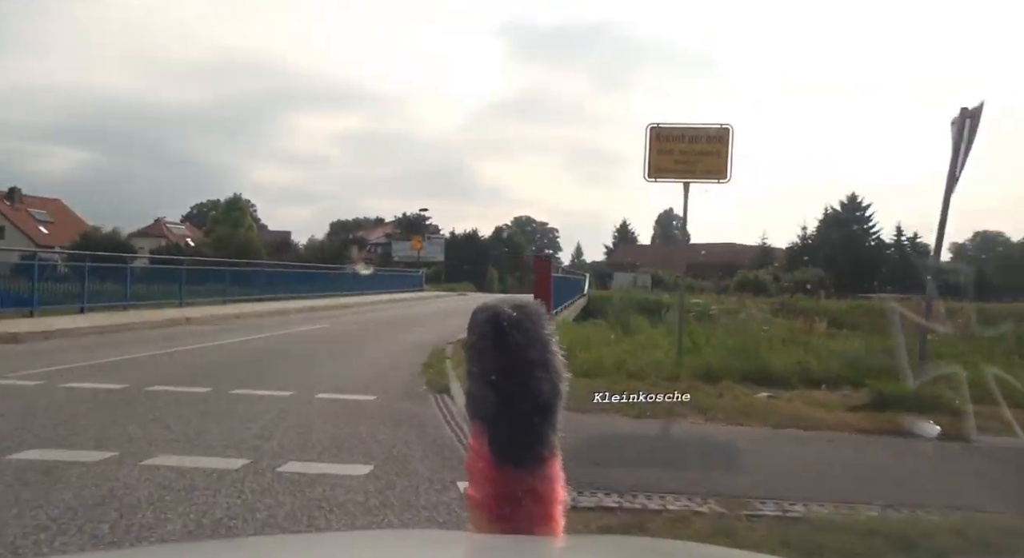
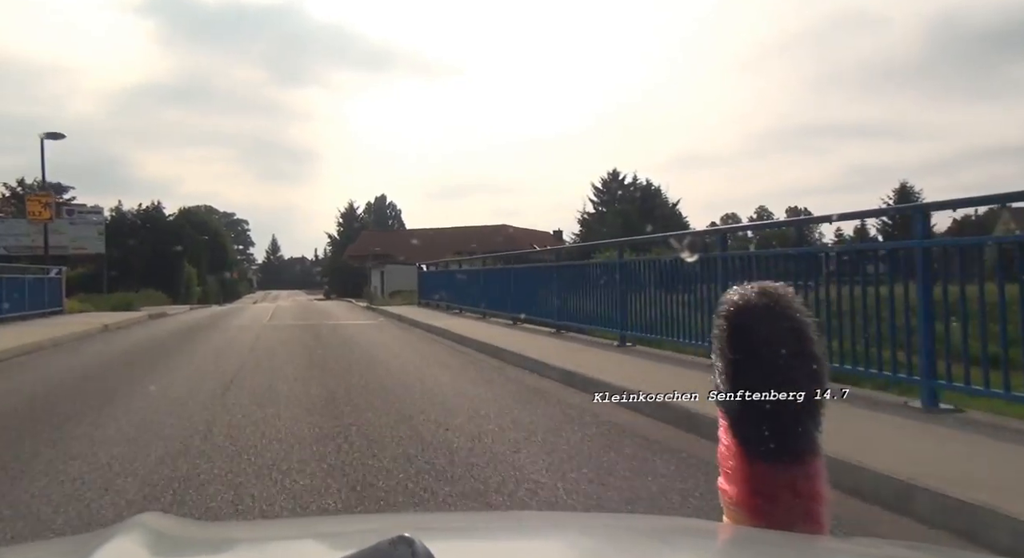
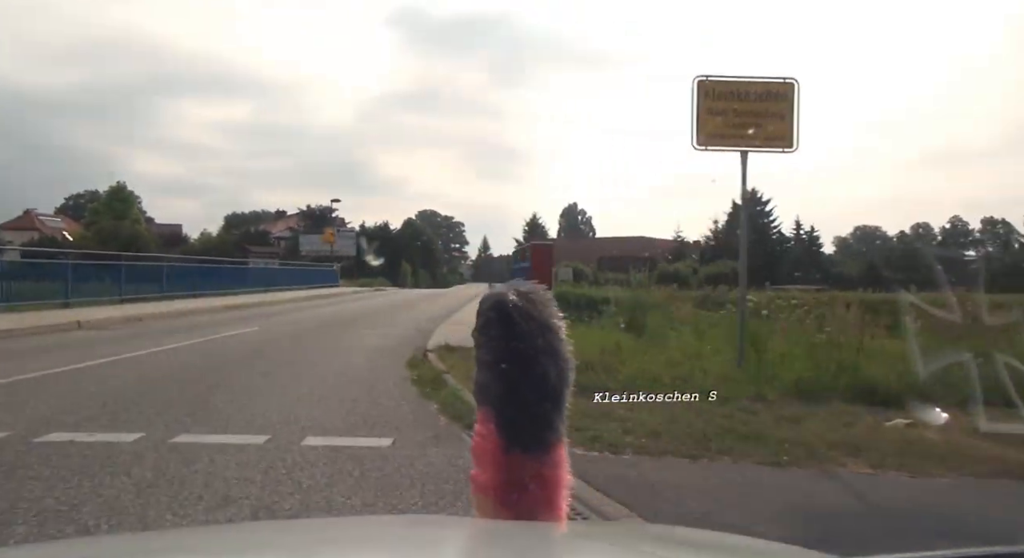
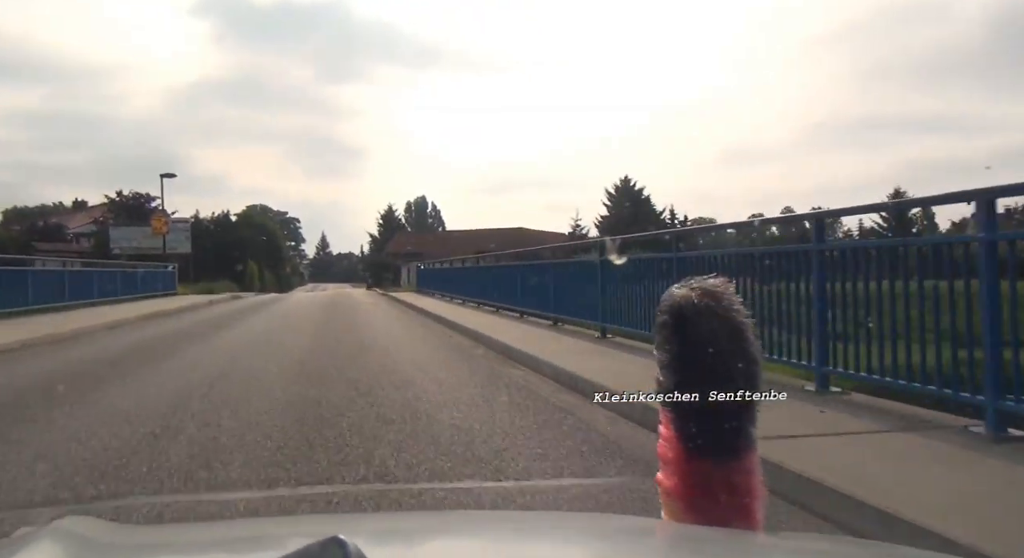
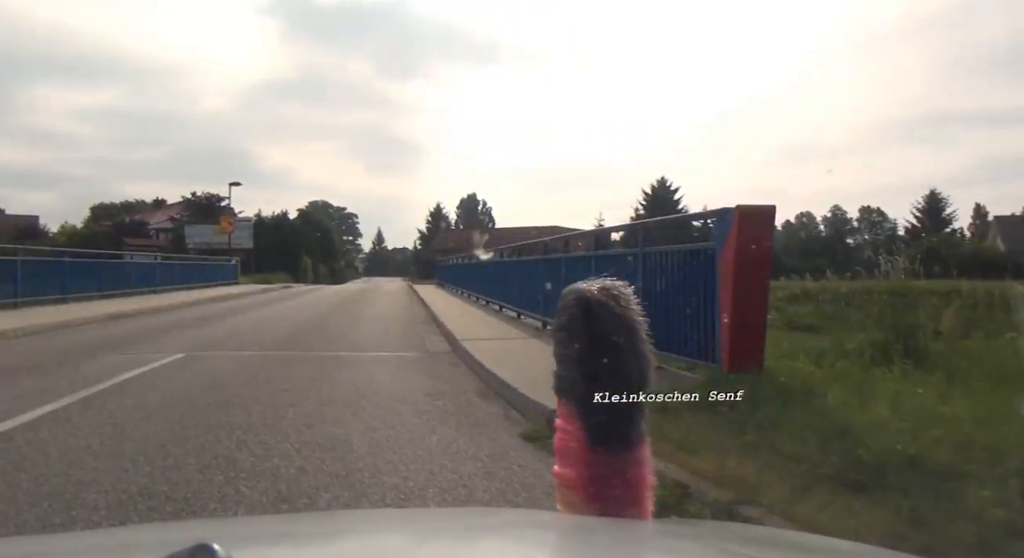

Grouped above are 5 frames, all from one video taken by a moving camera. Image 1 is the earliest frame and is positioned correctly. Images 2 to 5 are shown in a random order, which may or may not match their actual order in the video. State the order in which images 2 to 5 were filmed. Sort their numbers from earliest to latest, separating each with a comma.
3, 5, 4, 2
